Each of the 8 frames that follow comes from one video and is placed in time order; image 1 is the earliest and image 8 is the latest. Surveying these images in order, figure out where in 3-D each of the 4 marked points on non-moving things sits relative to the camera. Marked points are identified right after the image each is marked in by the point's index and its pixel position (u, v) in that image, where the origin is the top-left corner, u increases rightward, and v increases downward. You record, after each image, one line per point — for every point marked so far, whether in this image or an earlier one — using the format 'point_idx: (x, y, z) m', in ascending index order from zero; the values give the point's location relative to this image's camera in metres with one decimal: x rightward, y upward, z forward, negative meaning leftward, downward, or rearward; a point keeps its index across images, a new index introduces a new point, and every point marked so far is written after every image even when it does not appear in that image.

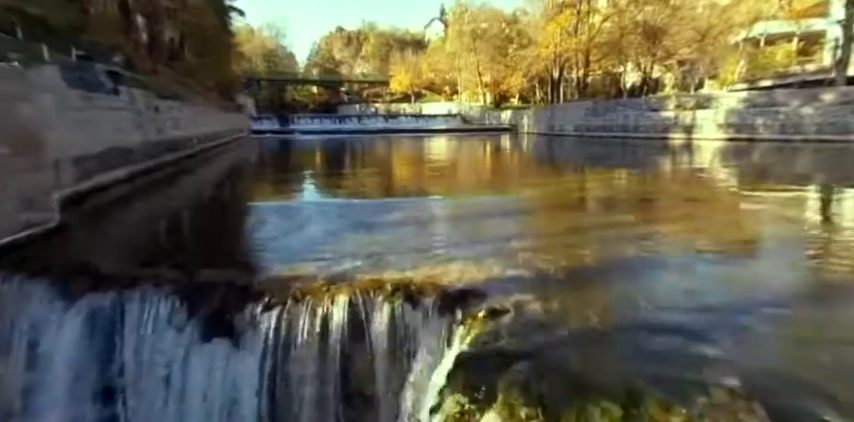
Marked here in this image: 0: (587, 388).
0: (+0.4, -0.4, +1.0) m
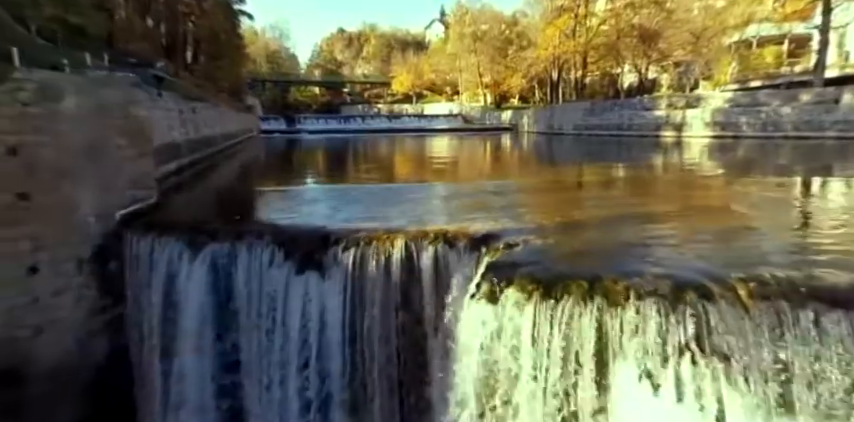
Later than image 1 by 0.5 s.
0: (+0.5, -0.2, +1.6) m
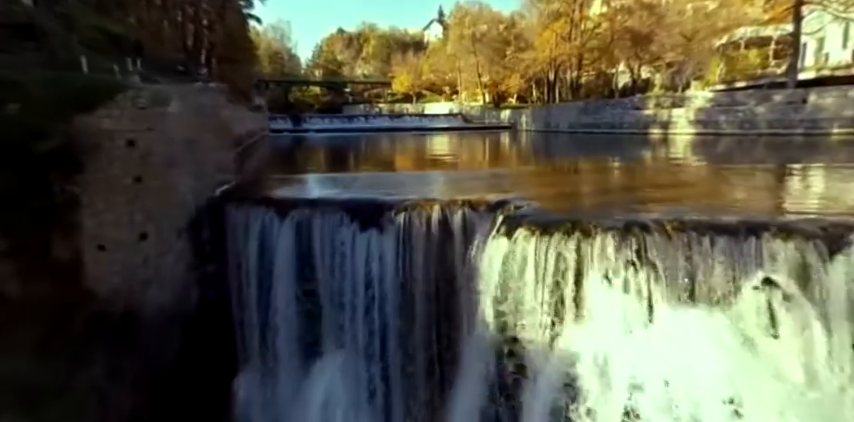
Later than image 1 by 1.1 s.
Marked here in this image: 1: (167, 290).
0: (+0.7, -0.1, +2.4) m
1: (-1.9, -0.6, +3.6) m
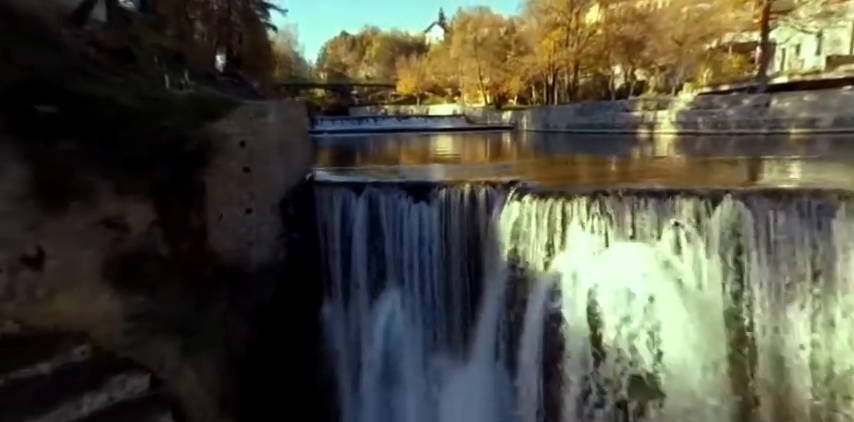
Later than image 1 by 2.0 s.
0: (+1.0, +0.1, +3.6) m
1: (-1.6, -0.4, +4.9) m
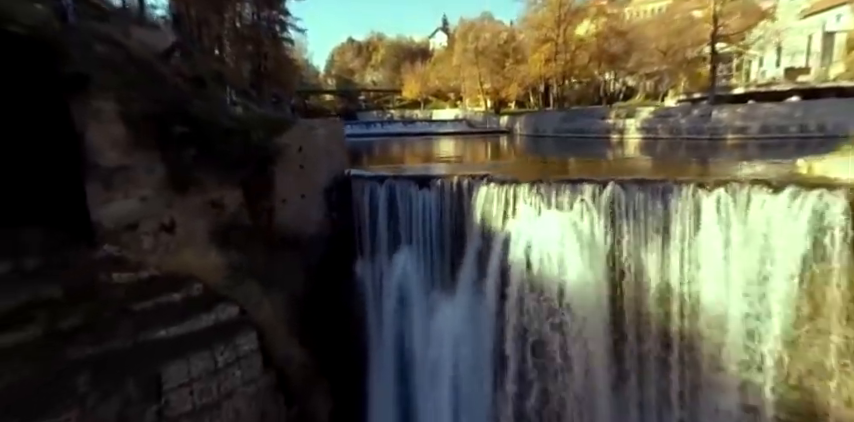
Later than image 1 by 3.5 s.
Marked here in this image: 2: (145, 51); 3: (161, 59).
0: (+1.0, +0.3, +5.6) m
1: (-1.6, -0.2, +6.9) m
2: (-4.4, +2.5, +7.4) m
3: (-4.4, +2.5, +7.7) m
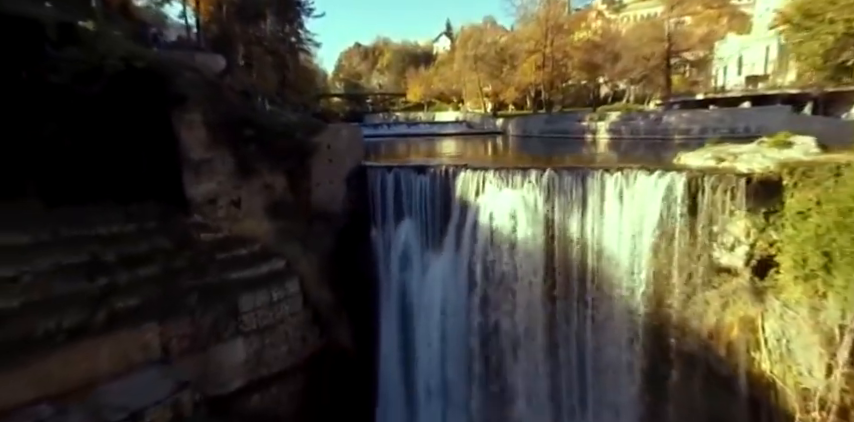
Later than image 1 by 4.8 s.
0: (+0.9, +0.7, +7.9) m
1: (-1.7, +0.1, +9.2) m
2: (-4.5, +2.9, +9.7) m
3: (-4.4, +2.8, +10.1) m
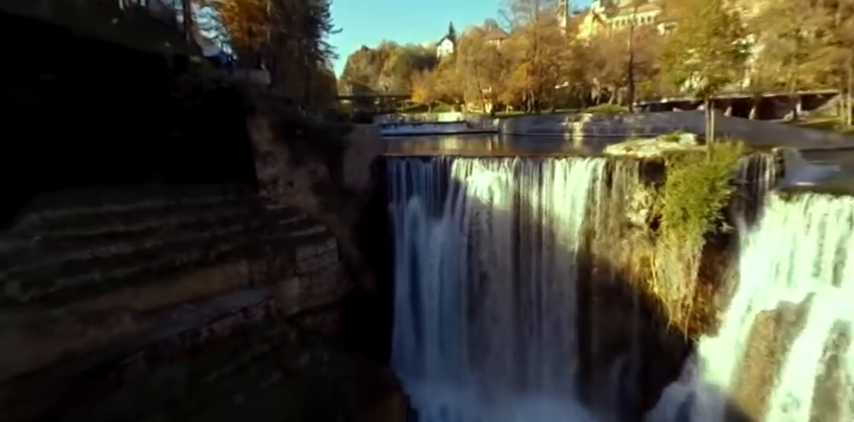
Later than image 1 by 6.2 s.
0: (+0.9, +1.2, +10.8) m
1: (-1.7, +0.6, +12.1) m
2: (-4.4, +3.4, +12.7) m
3: (-4.4, +3.3, +13.1) m
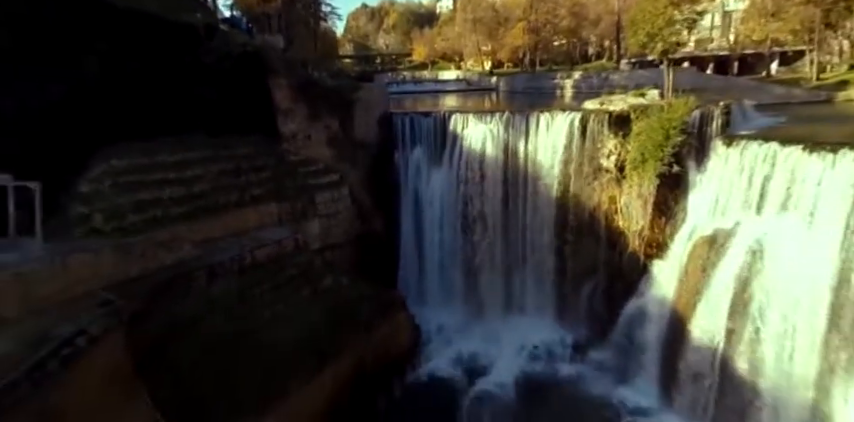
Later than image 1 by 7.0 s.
0: (+1.0, +2.5, +12.3) m
1: (-1.6, +2.1, +13.7) m
2: (-4.4, +4.8, +14.0) m
3: (-4.4, +4.8, +14.4) m
